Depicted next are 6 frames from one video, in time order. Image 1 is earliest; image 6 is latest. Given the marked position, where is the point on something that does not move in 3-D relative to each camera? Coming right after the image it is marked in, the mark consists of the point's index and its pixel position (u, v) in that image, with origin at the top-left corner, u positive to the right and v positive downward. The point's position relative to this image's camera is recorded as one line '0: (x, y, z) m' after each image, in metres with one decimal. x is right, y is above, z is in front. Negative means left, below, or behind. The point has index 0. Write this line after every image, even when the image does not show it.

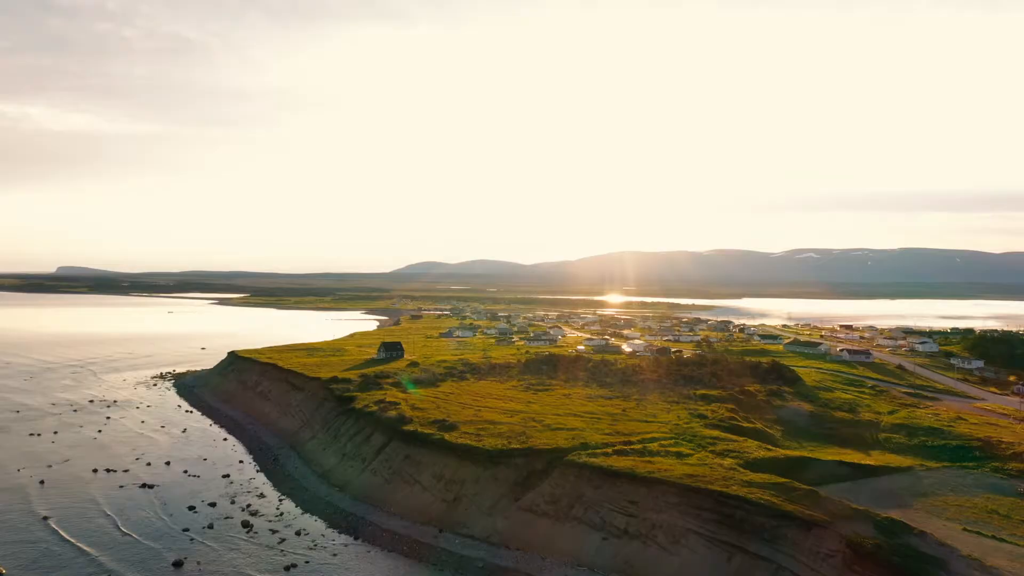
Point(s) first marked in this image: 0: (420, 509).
0: (-2.9, -7.0, +19.7) m
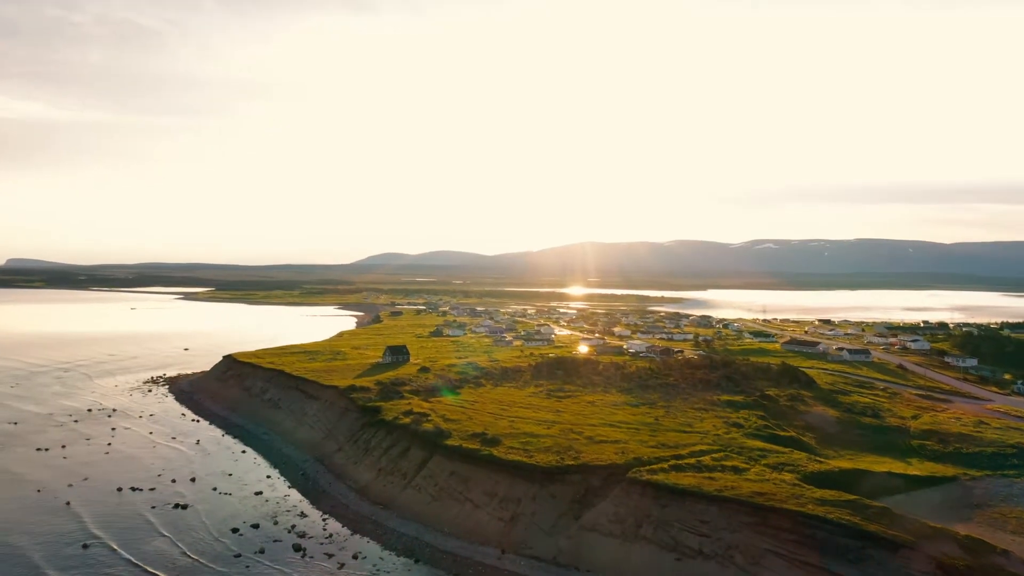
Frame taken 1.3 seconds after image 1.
0: (-1.1, -7.5, +19.3) m
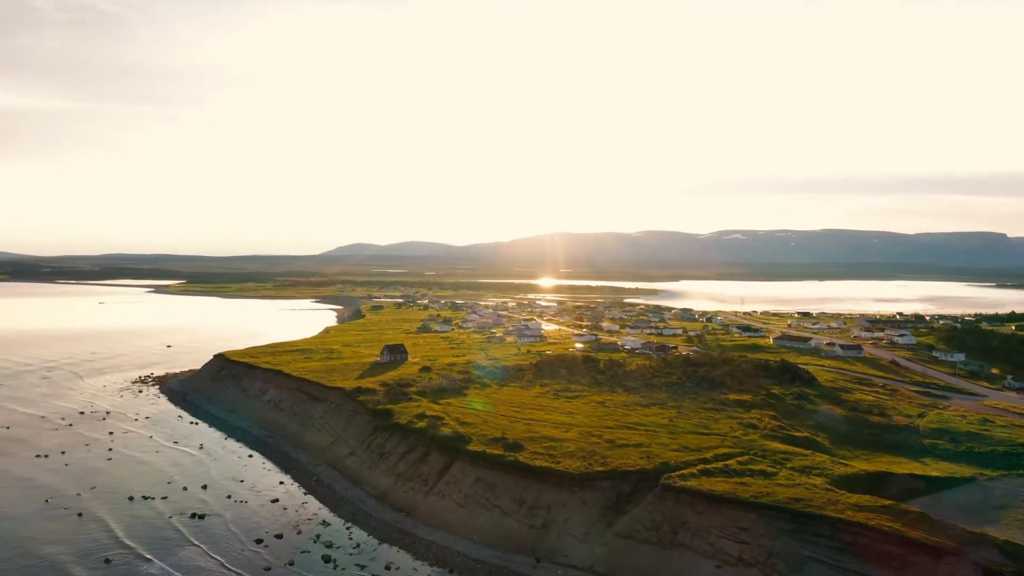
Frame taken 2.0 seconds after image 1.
0: (-0.2, -7.7, +19.2) m
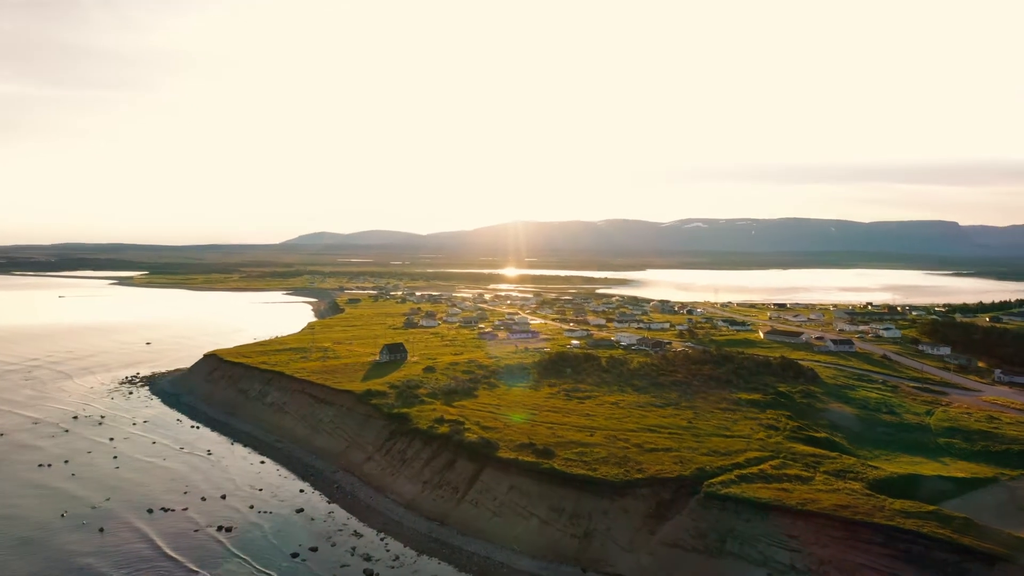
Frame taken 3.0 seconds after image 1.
0: (+1.1, -7.9, +19.0) m
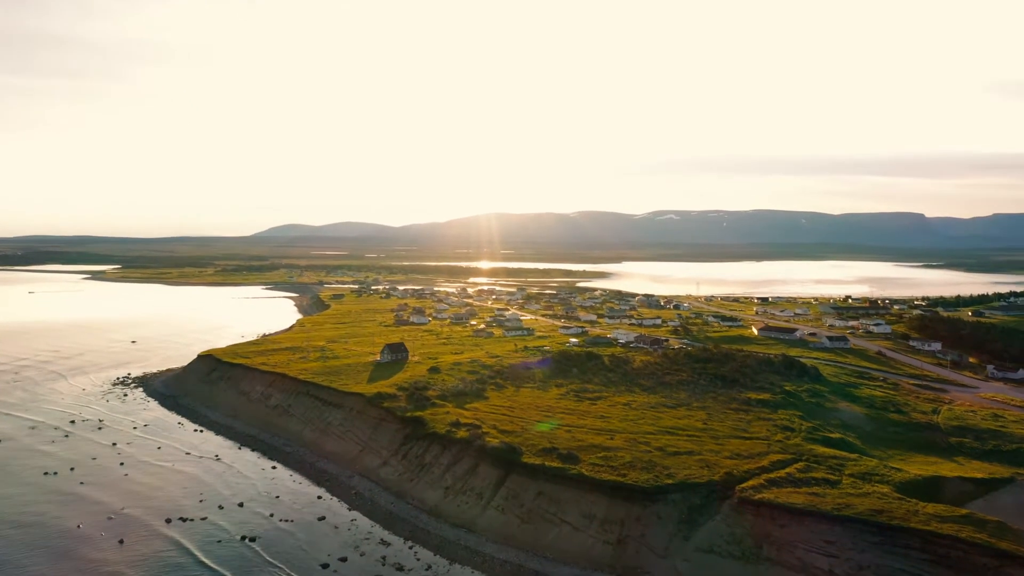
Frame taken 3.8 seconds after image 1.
0: (+2.1, -8.1, +19.0) m
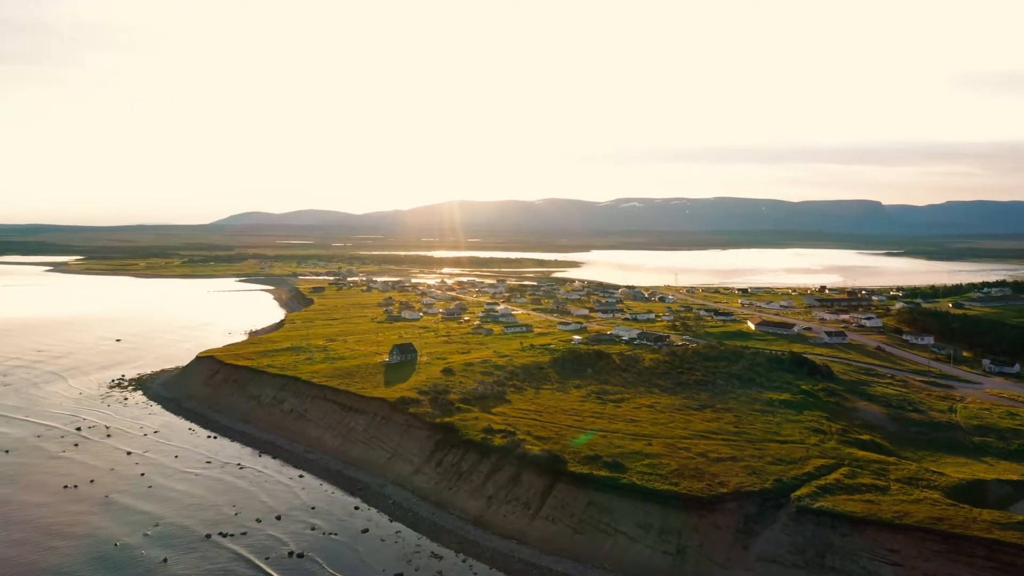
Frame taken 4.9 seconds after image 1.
0: (+4.0, -8.5, +19.1) m
